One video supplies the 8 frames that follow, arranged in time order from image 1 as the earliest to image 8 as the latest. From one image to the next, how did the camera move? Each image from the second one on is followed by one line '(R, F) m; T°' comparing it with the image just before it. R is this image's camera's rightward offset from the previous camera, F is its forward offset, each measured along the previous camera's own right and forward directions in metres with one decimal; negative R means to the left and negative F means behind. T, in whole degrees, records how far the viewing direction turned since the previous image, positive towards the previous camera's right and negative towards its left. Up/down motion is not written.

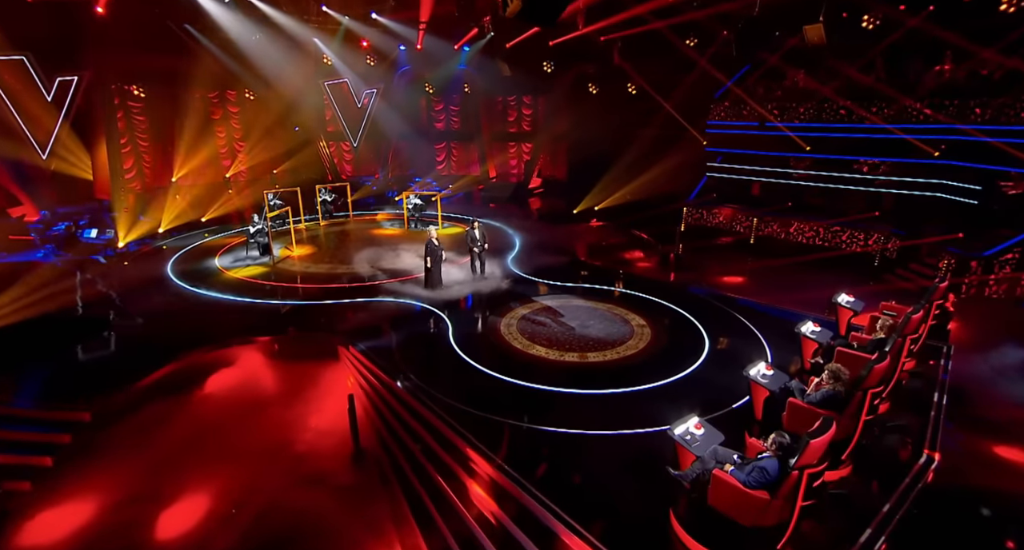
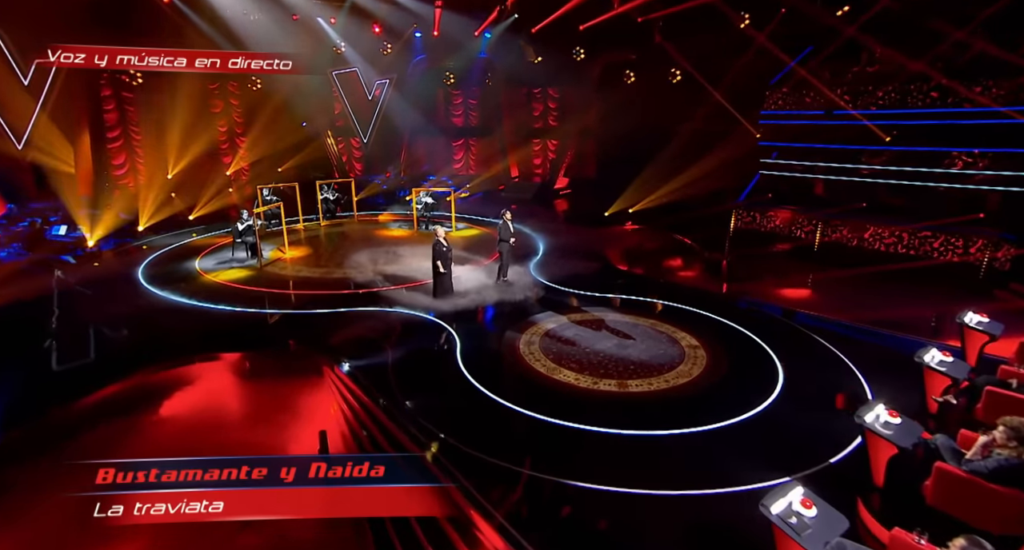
(0.0, +1.6) m; -3°
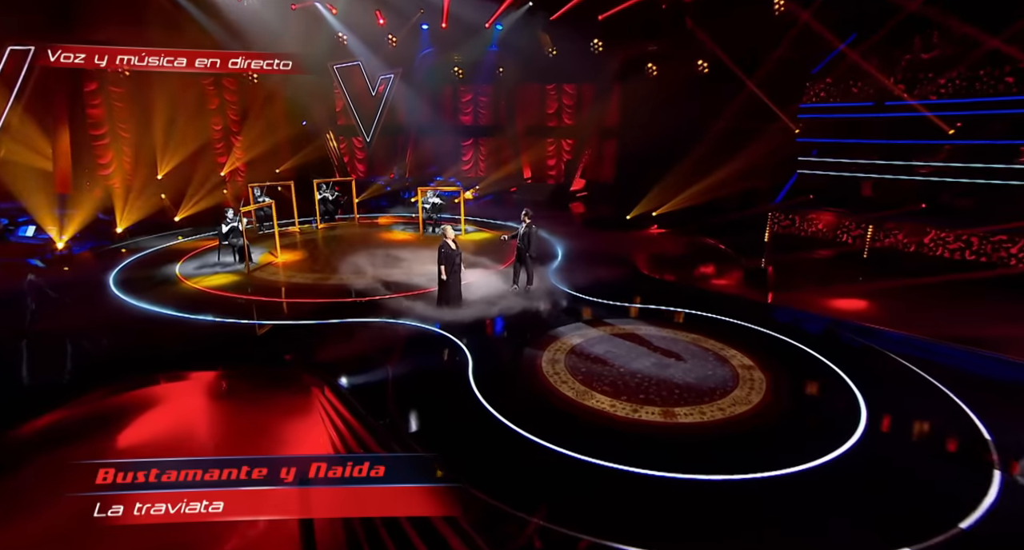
(-0.3, +1.1) m; 0°
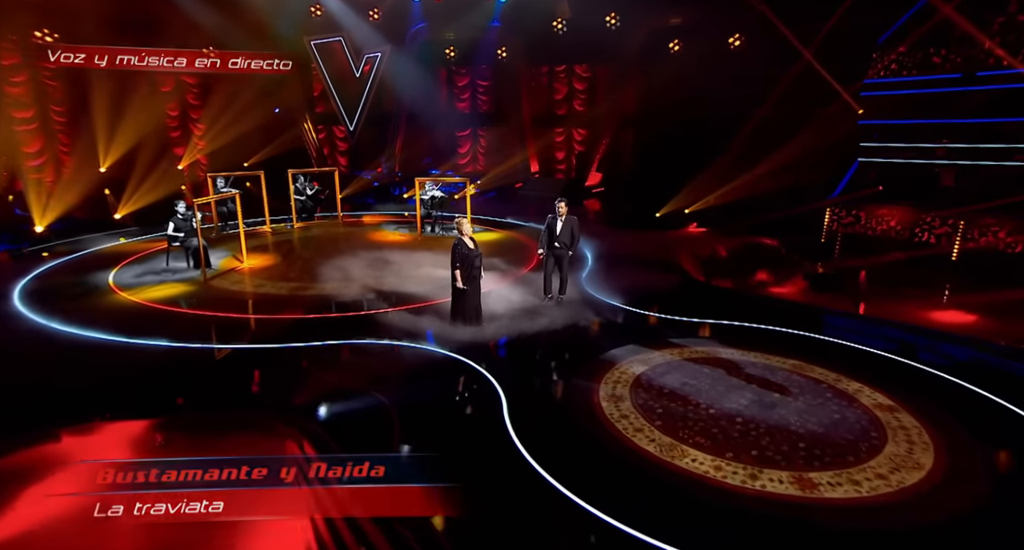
(-0.8, +1.9) m; +2°
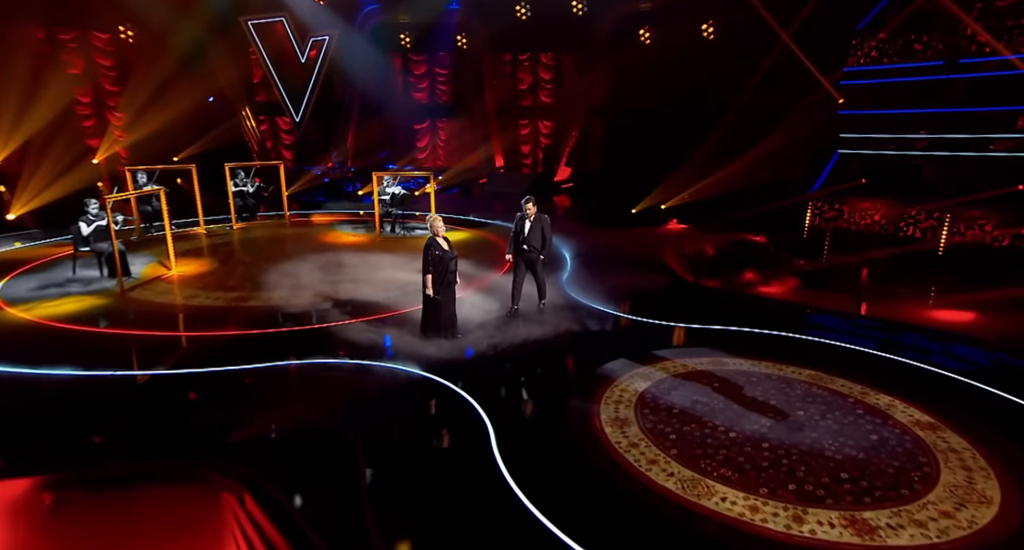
(-0.3, +0.9) m; +5°
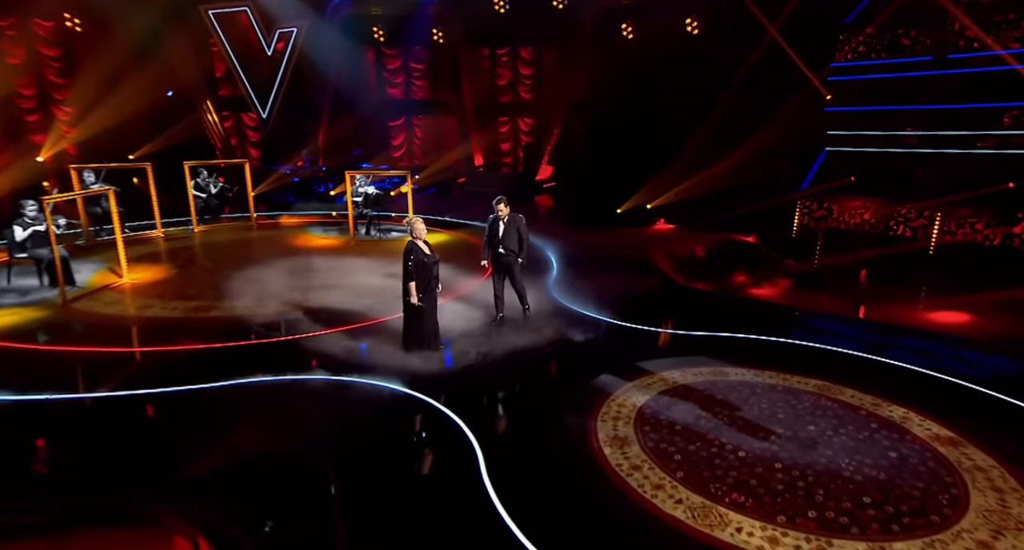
(-0.1, +0.5) m; +3°
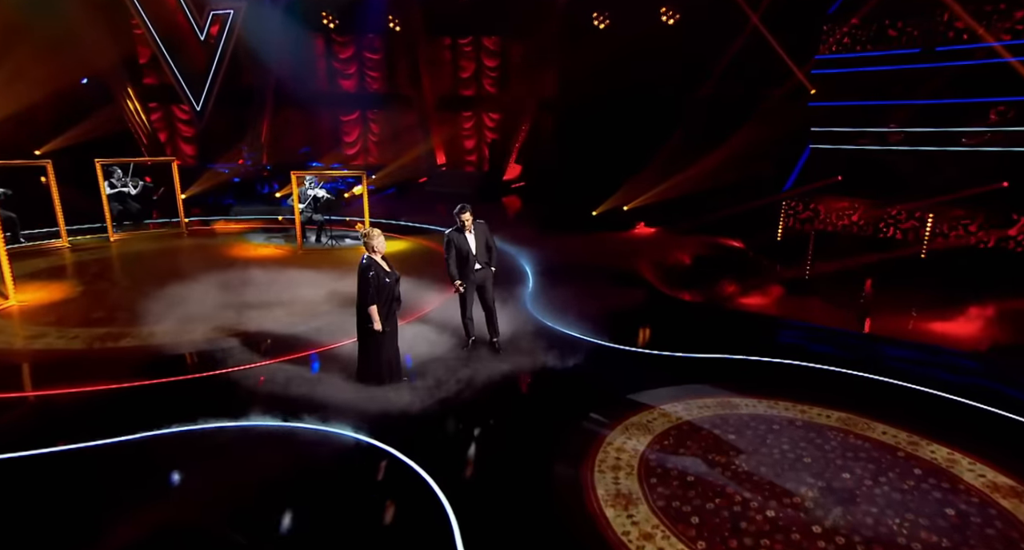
(-0.1, +0.9) m; +4°
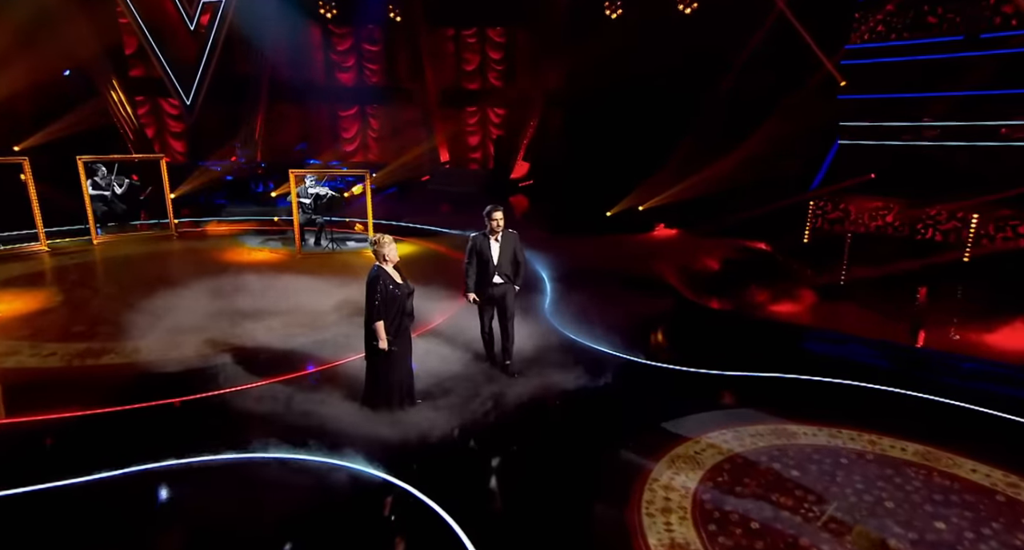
(-0.3, +0.5) m; +1°
